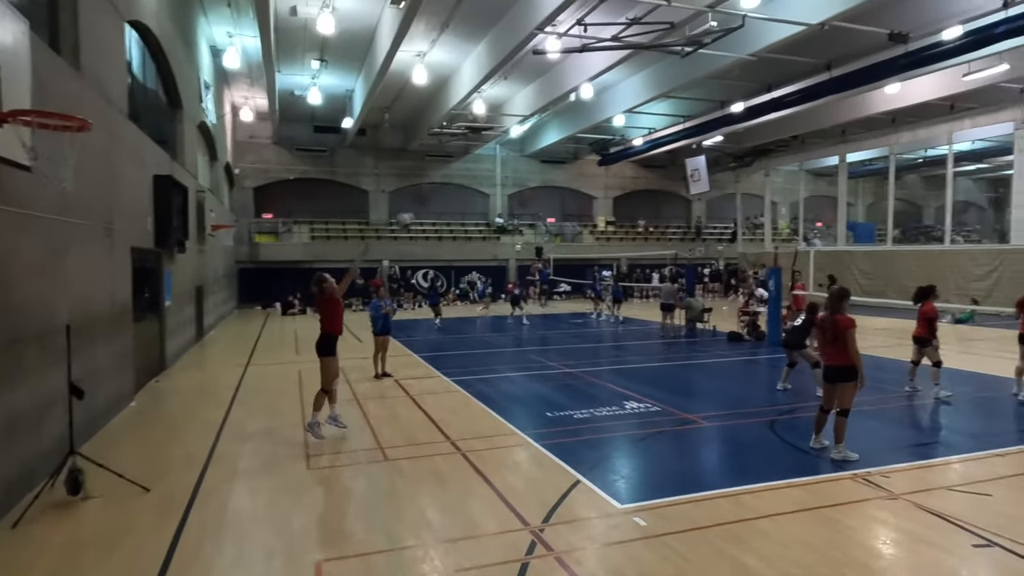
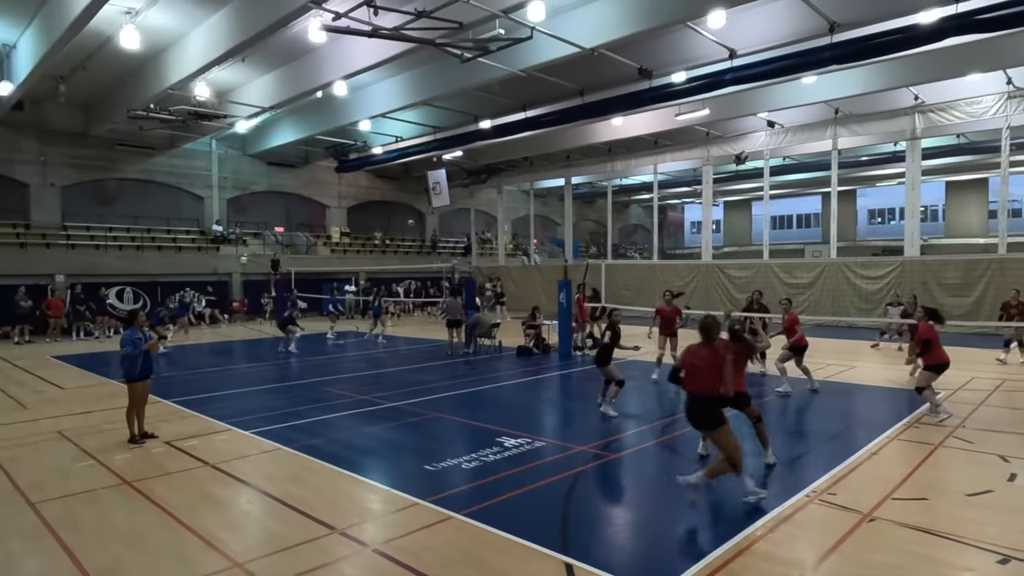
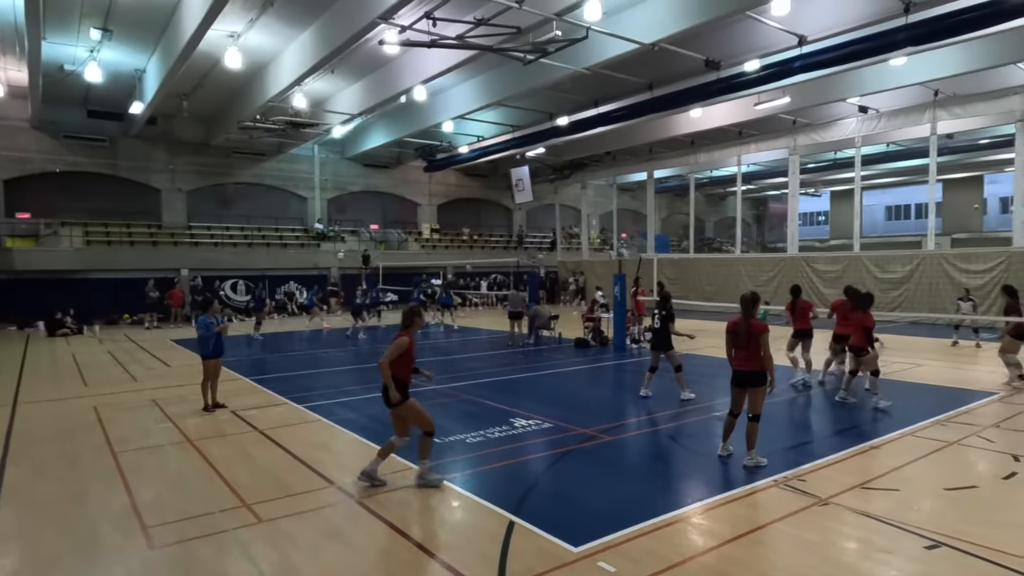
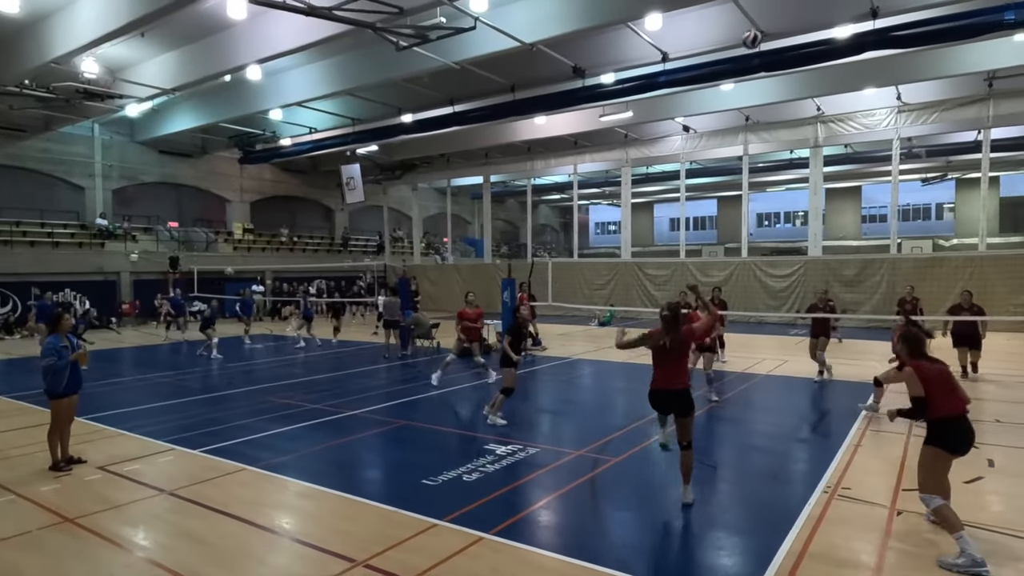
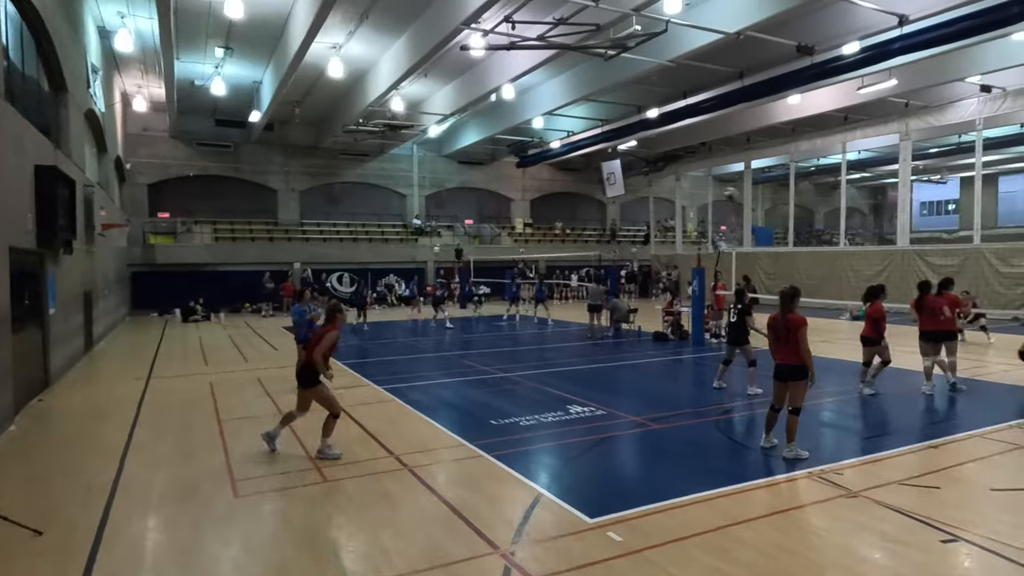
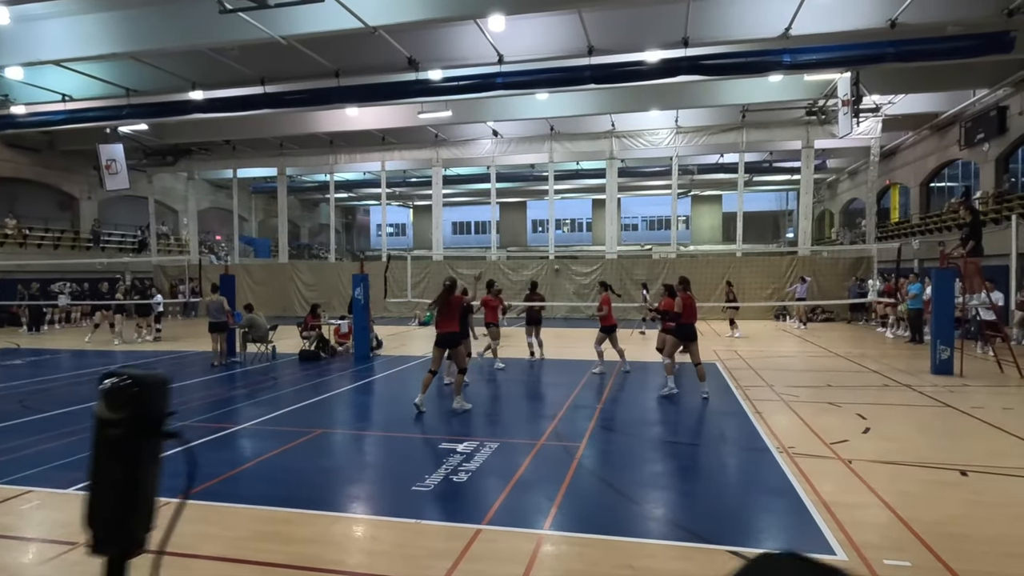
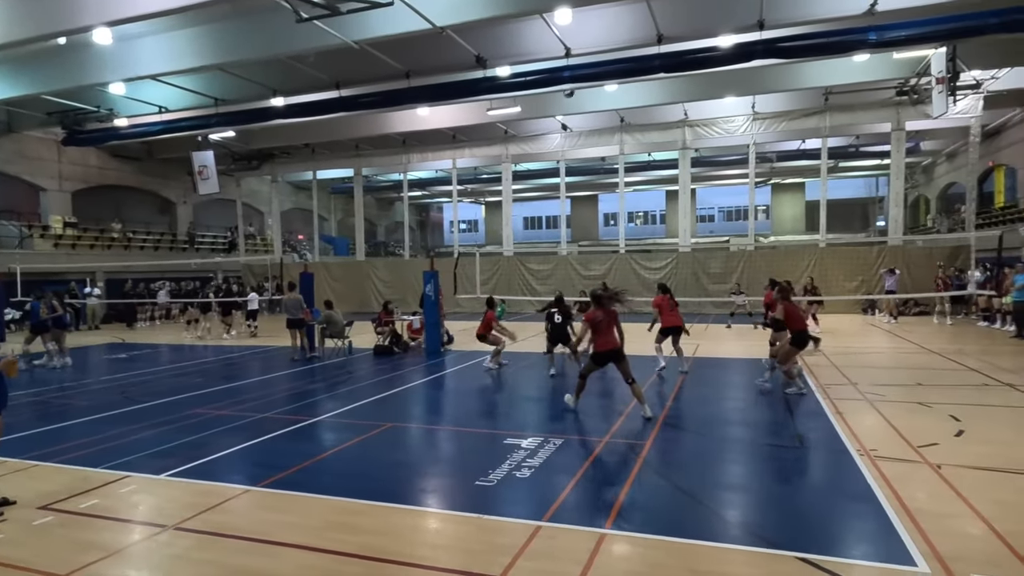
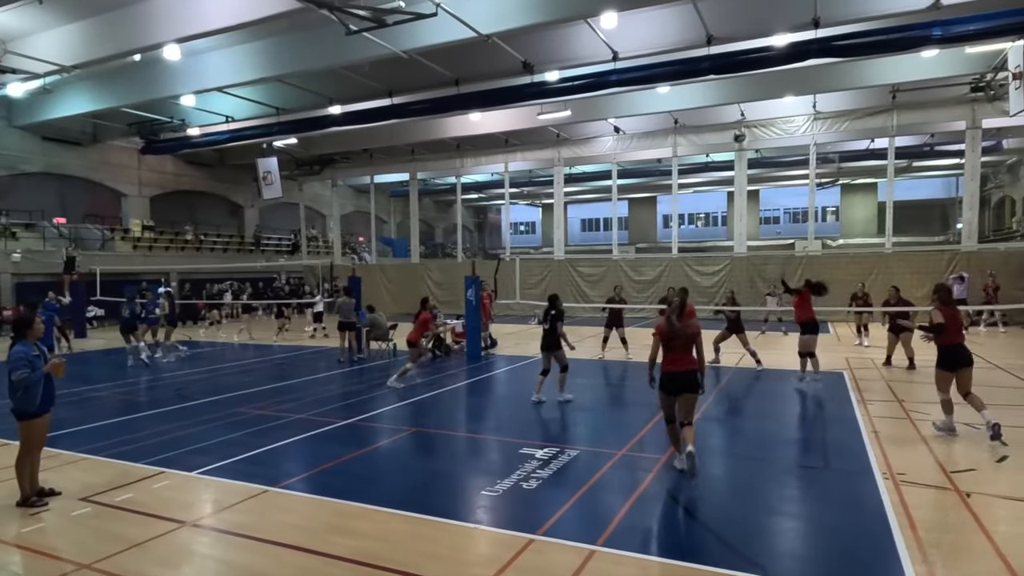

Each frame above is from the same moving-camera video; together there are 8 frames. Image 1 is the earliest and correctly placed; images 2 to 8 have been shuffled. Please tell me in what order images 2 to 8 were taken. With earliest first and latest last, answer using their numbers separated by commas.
5, 3, 2, 4, 8, 7, 6
